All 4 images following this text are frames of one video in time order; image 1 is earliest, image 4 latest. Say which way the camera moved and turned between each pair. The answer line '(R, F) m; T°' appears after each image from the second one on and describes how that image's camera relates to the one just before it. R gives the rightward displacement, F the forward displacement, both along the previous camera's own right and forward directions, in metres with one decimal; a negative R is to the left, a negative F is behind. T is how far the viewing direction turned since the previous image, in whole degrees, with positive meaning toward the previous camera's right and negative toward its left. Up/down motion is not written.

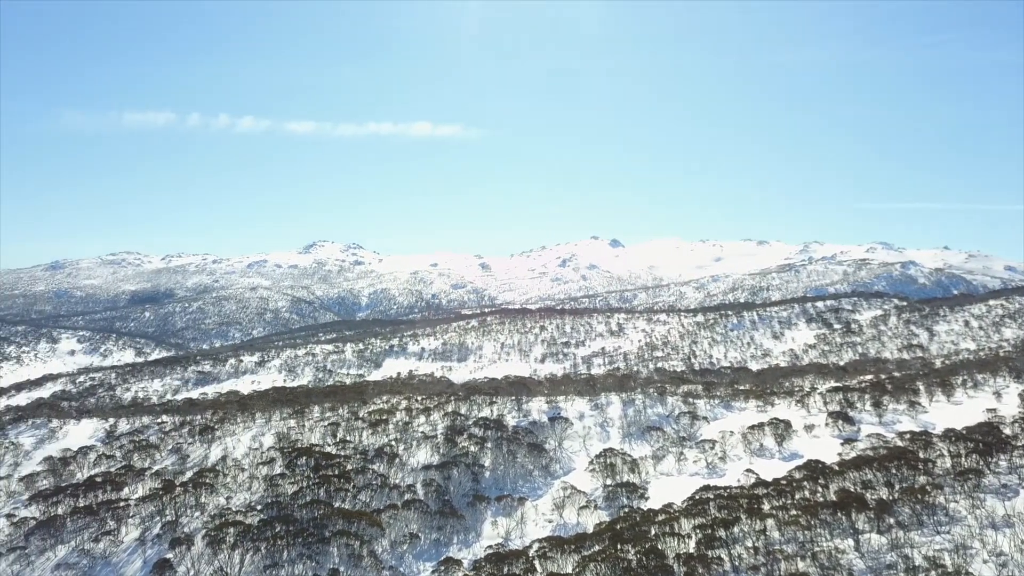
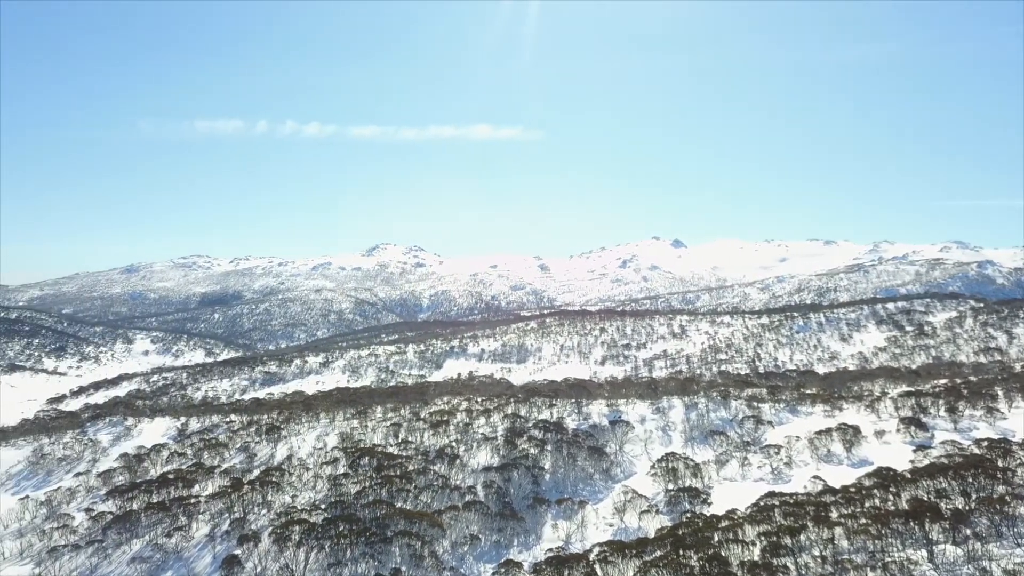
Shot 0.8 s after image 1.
(0.0, +0.1) m; -4°
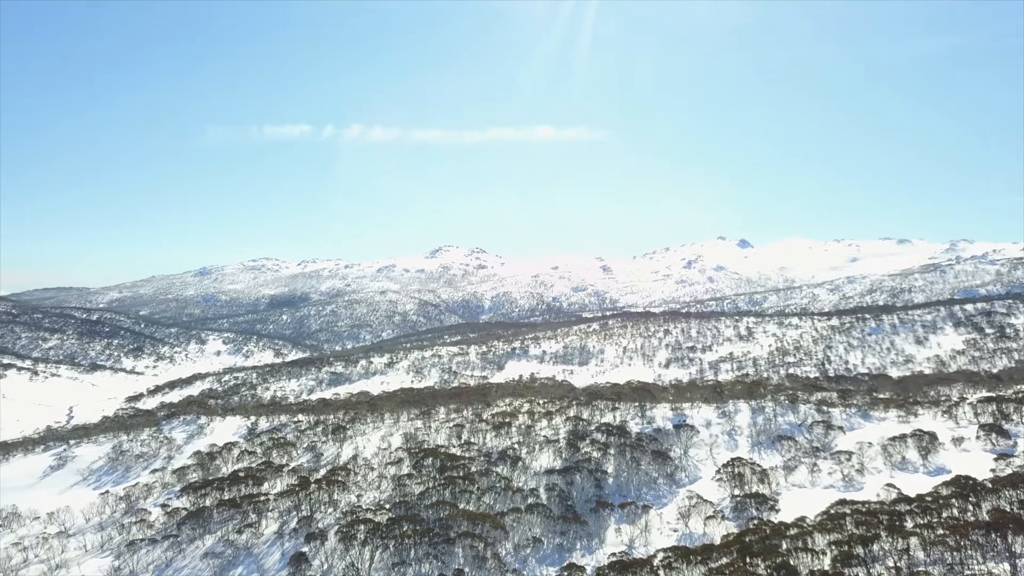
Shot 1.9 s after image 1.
(0.0, +0.1) m; -4°
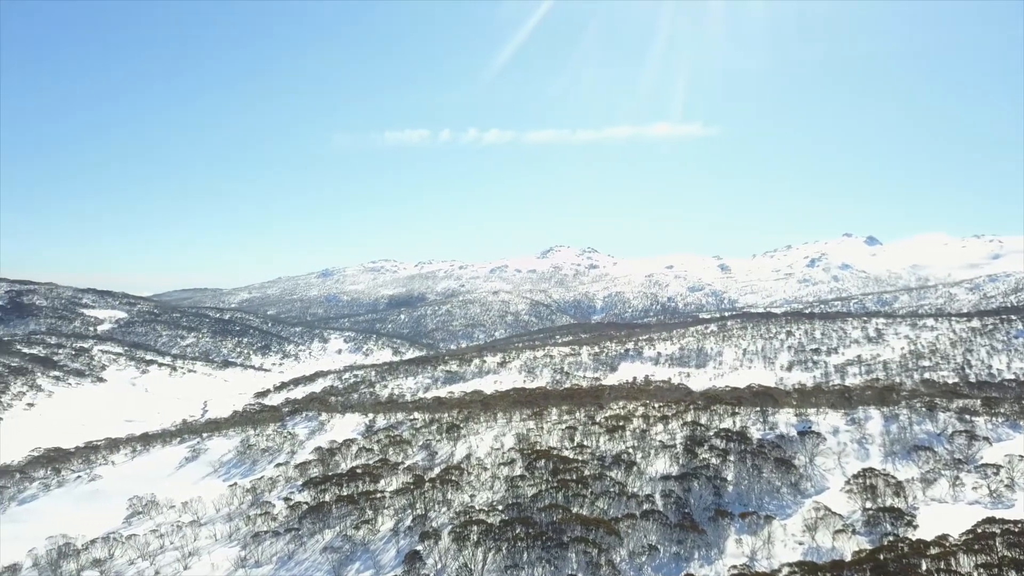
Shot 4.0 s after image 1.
(-0.1, +0.7) m; -8°
